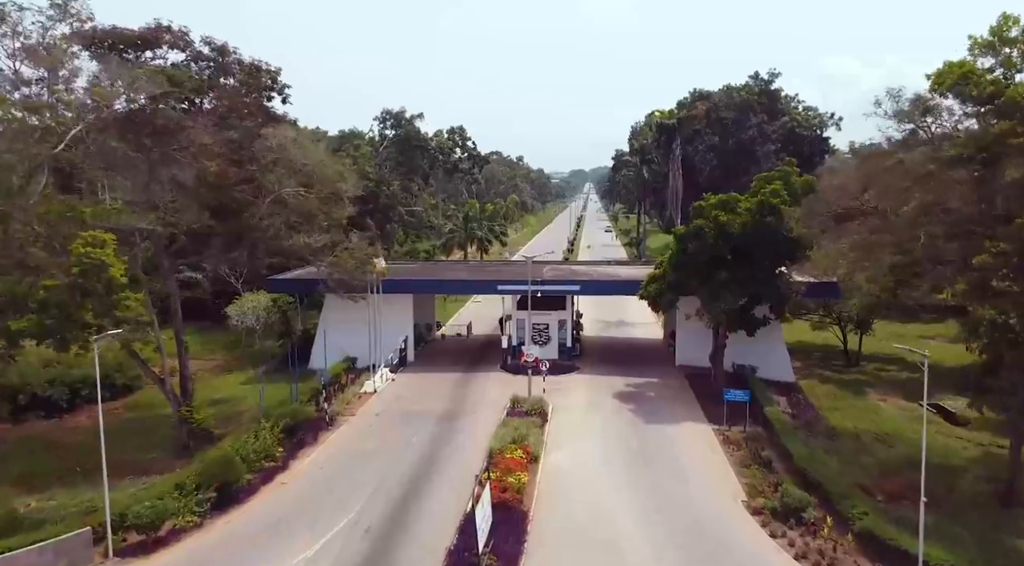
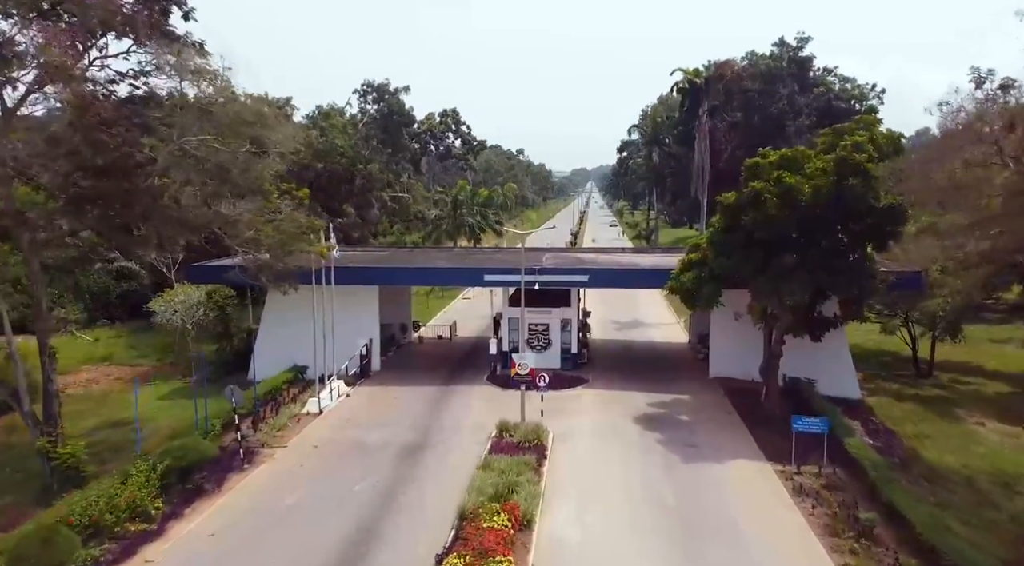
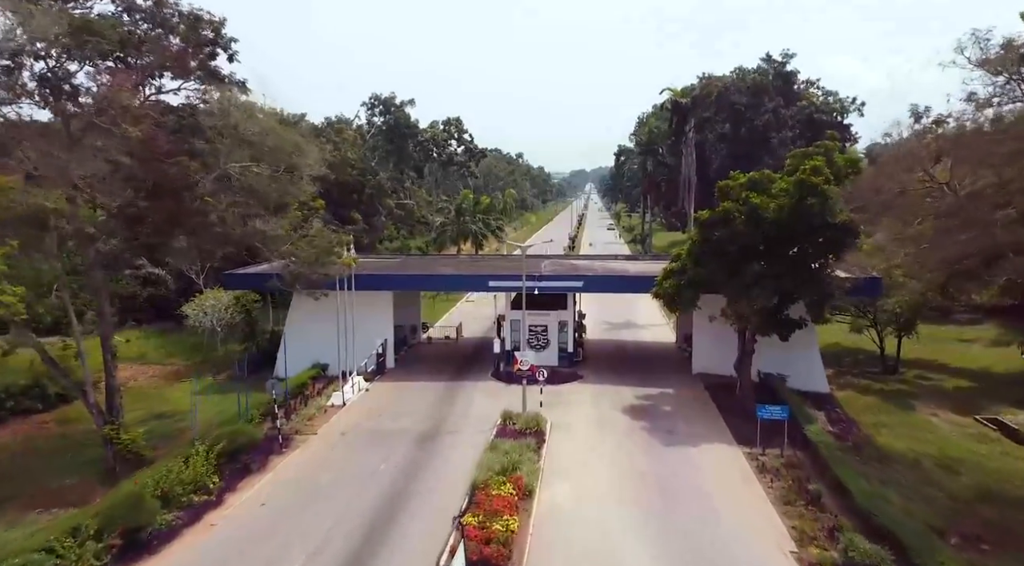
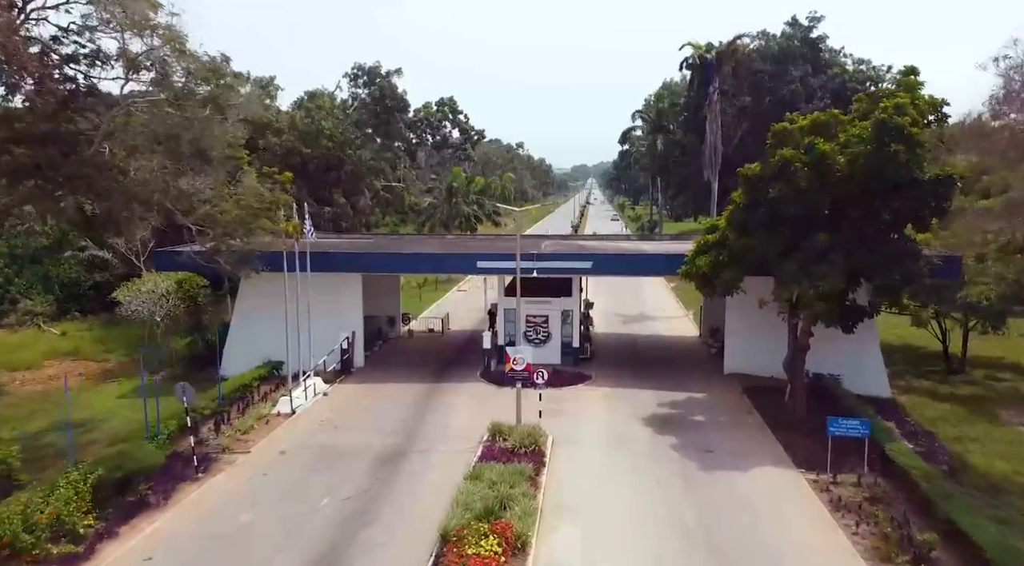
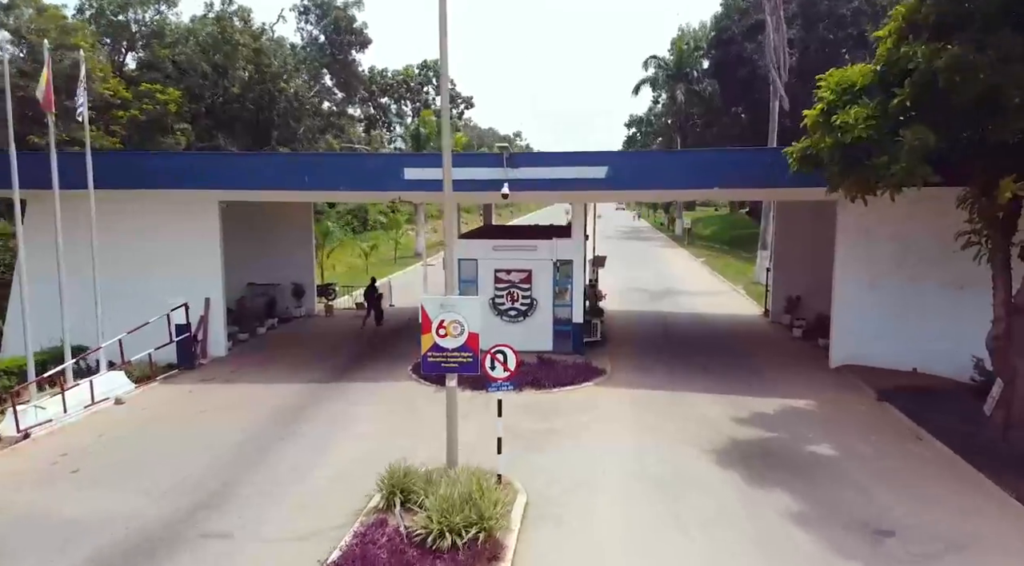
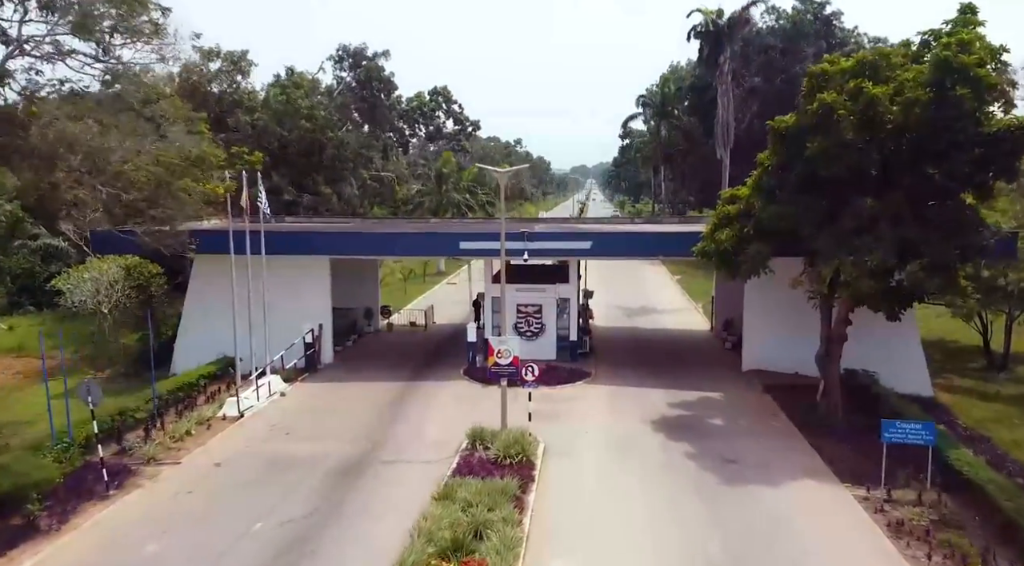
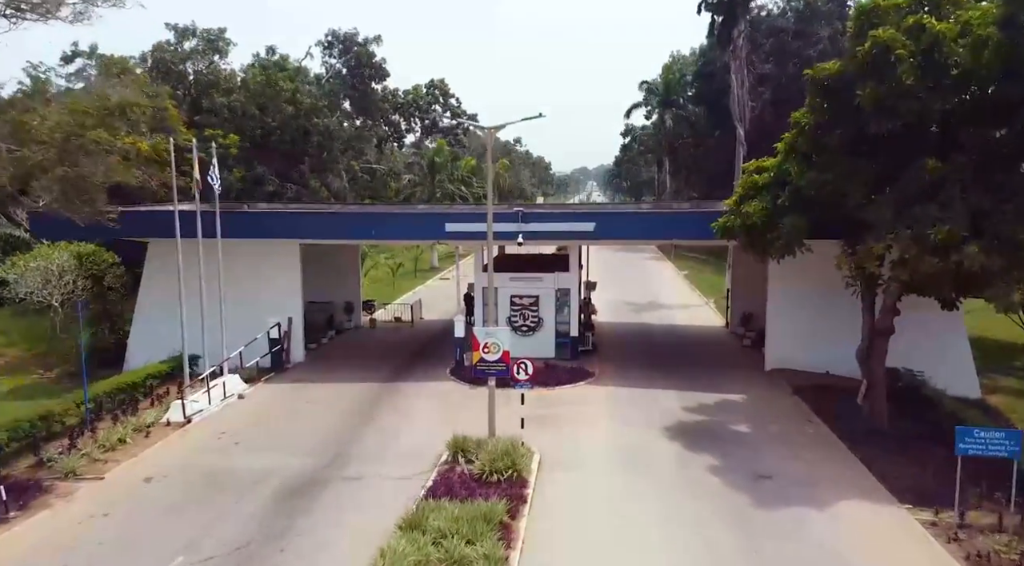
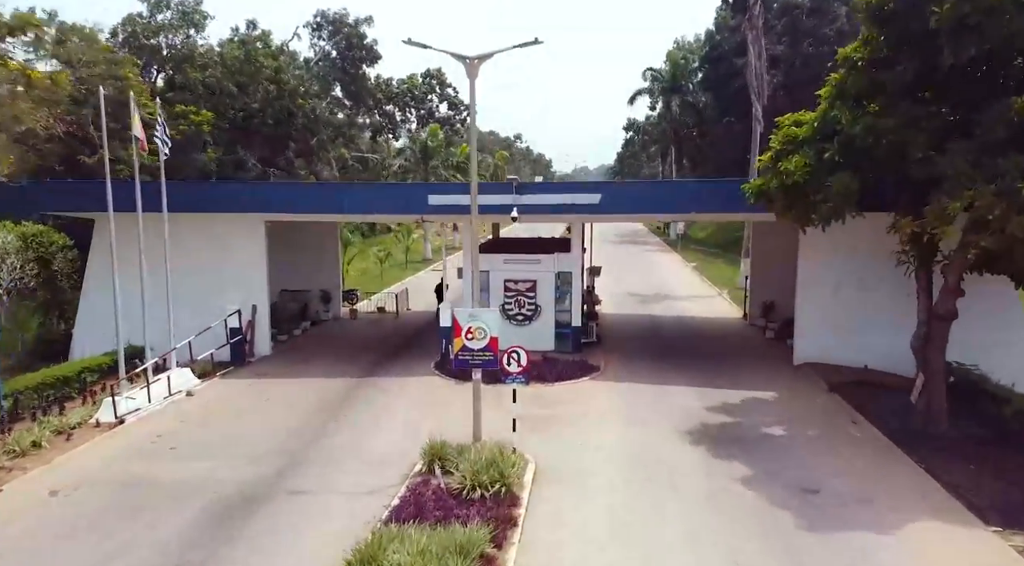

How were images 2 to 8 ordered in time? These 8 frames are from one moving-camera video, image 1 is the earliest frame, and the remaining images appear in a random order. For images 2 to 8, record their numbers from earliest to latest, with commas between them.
3, 2, 4, 6, 7, 8, 5
